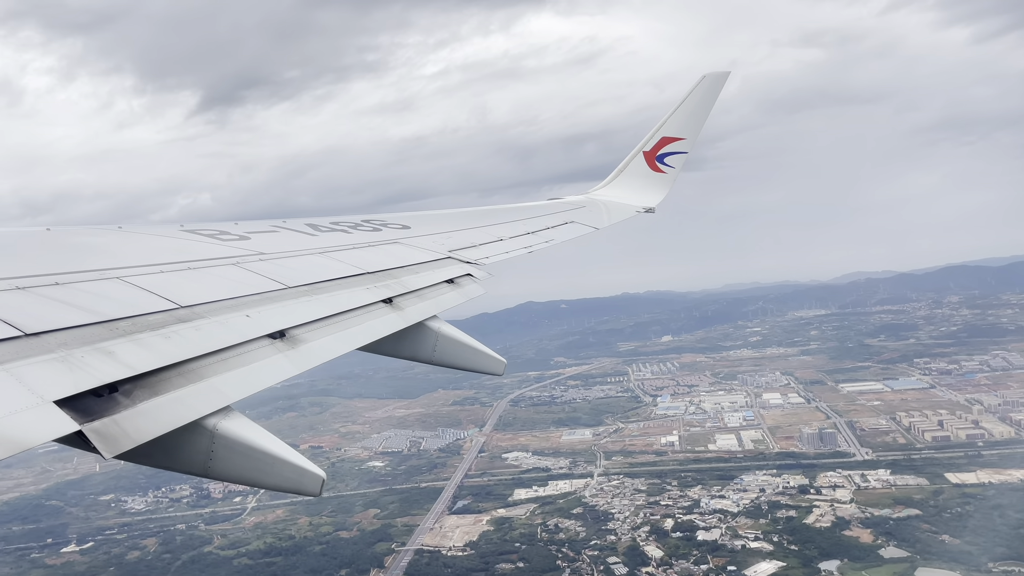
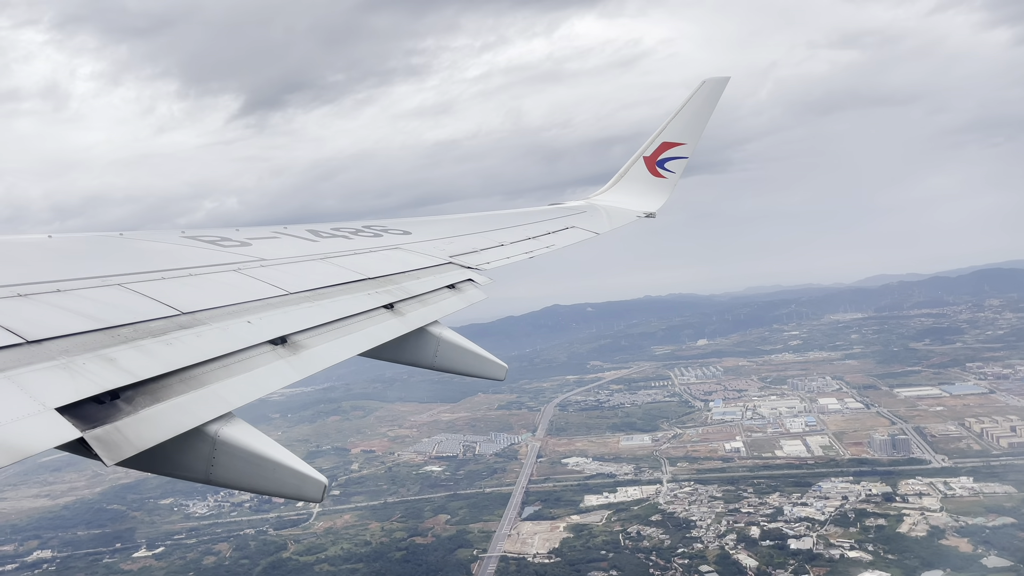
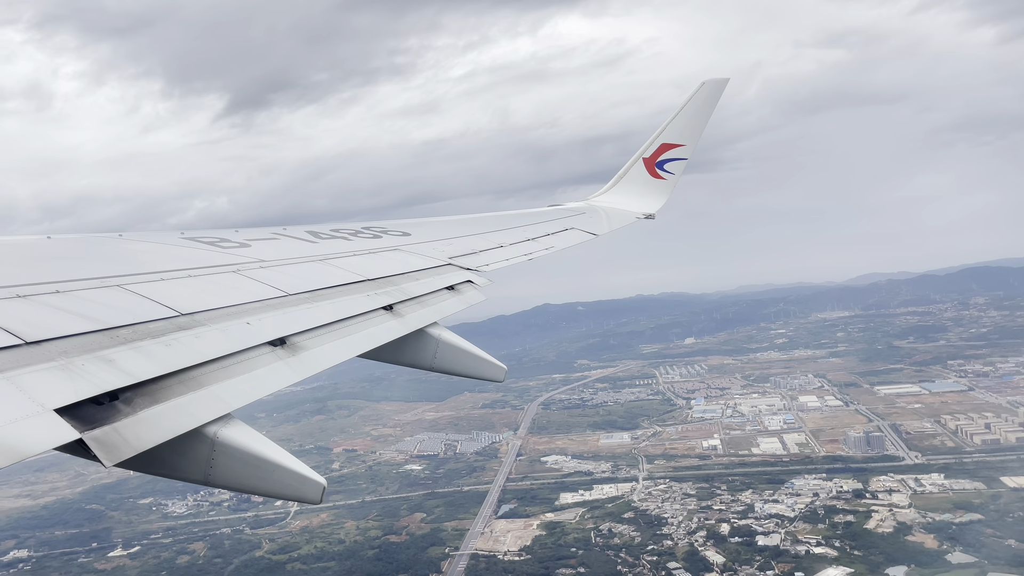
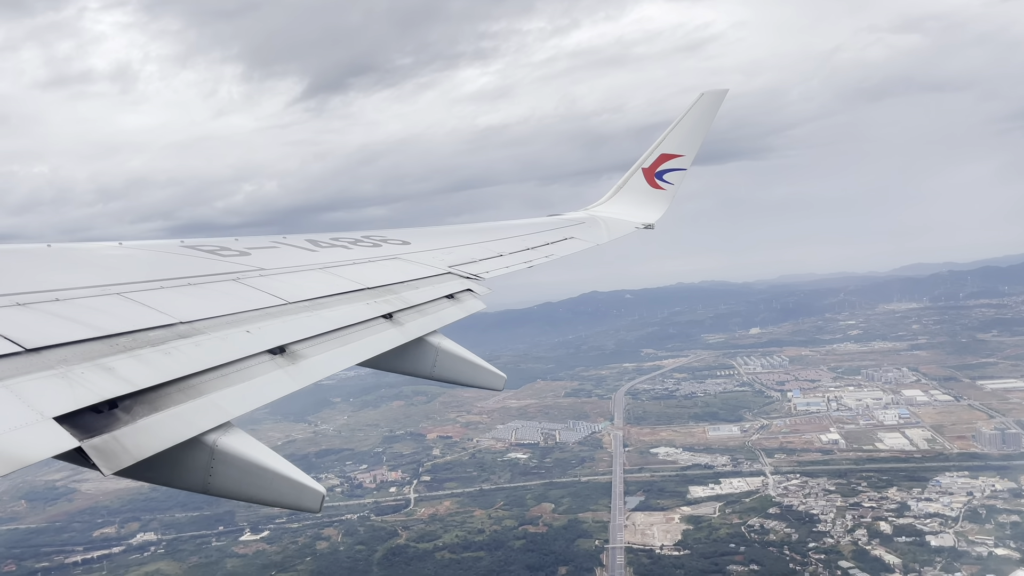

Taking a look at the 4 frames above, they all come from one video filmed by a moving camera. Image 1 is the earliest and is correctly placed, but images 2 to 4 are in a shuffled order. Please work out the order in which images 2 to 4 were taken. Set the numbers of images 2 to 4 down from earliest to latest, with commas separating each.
3, 2, 4
